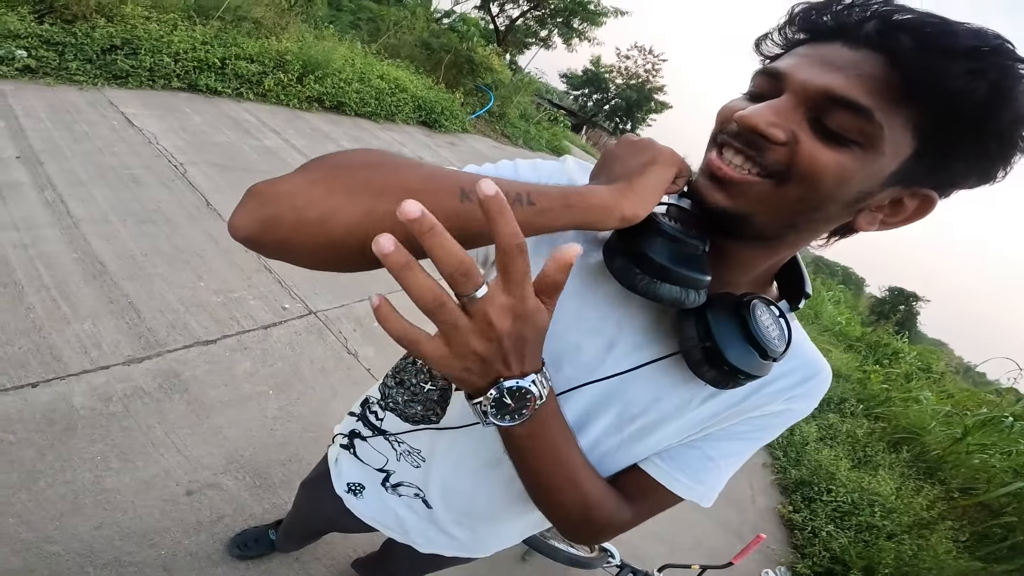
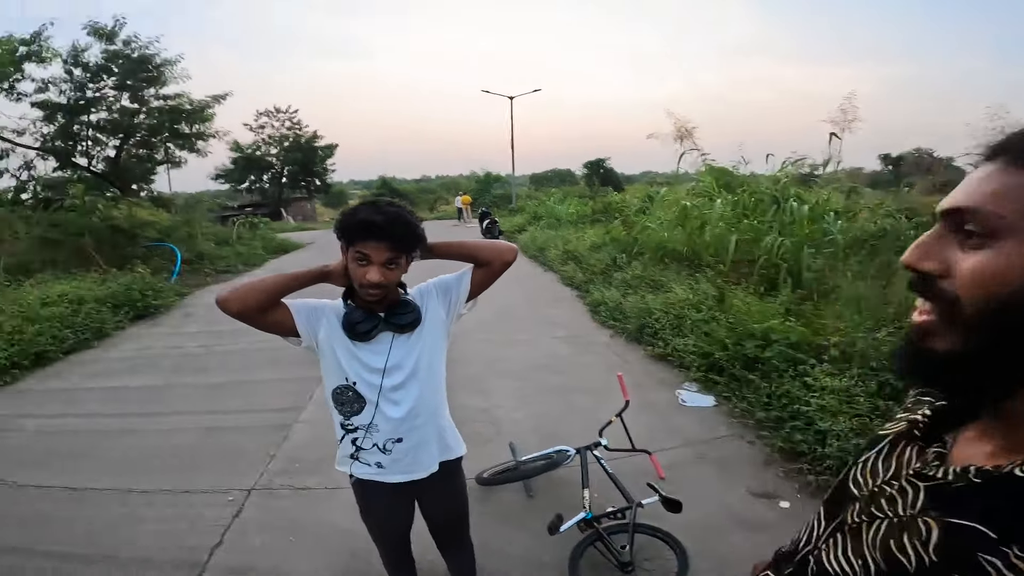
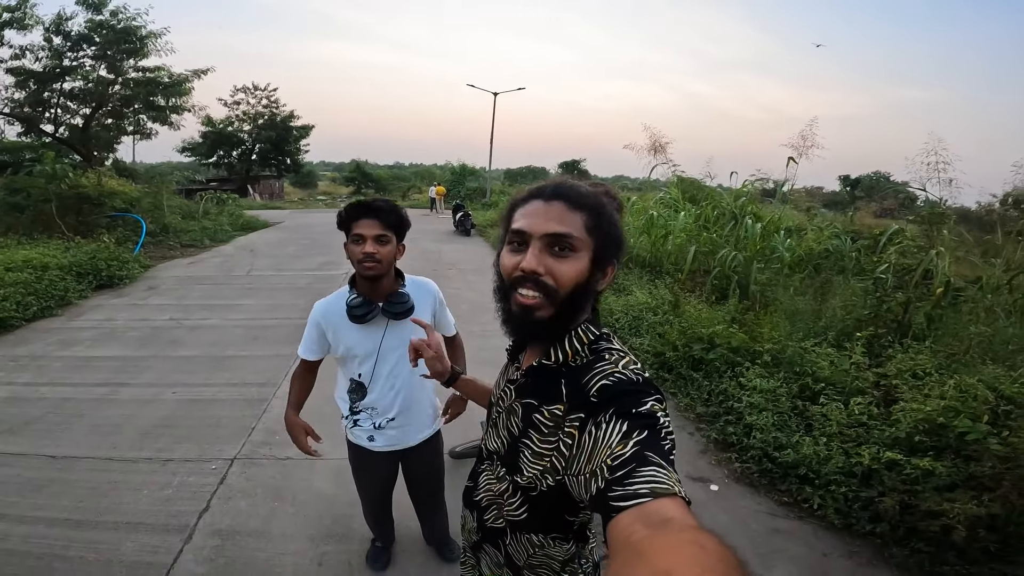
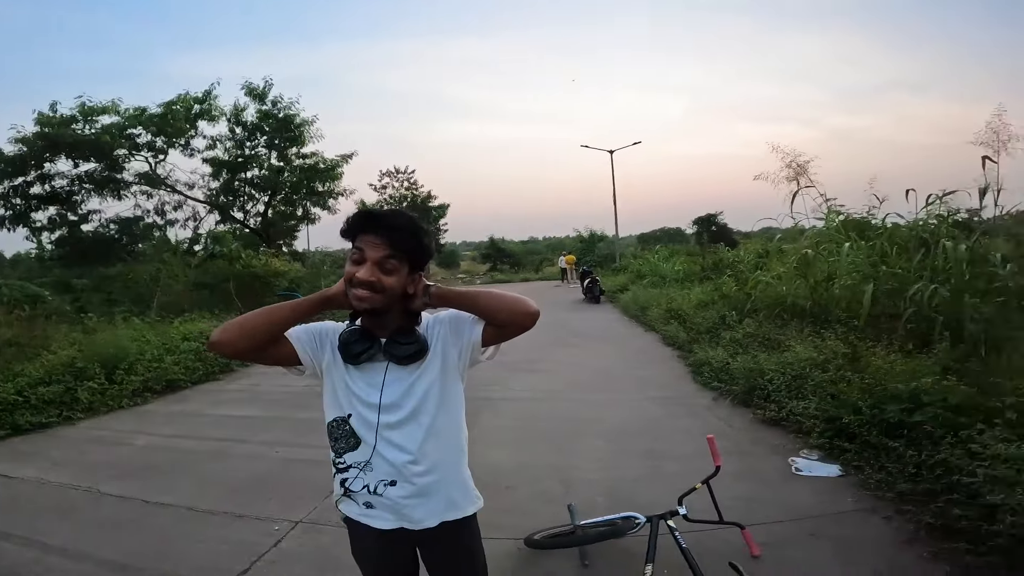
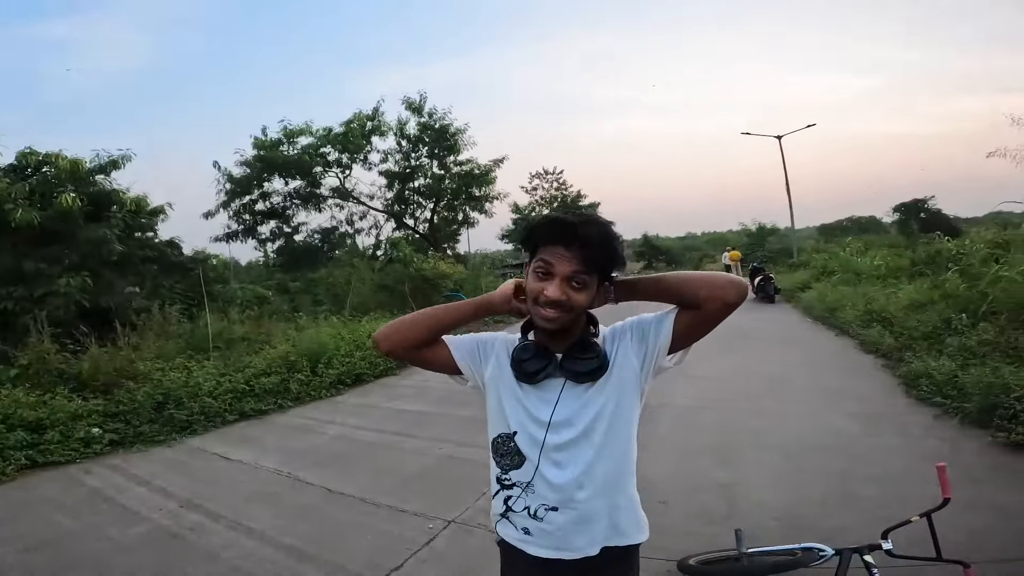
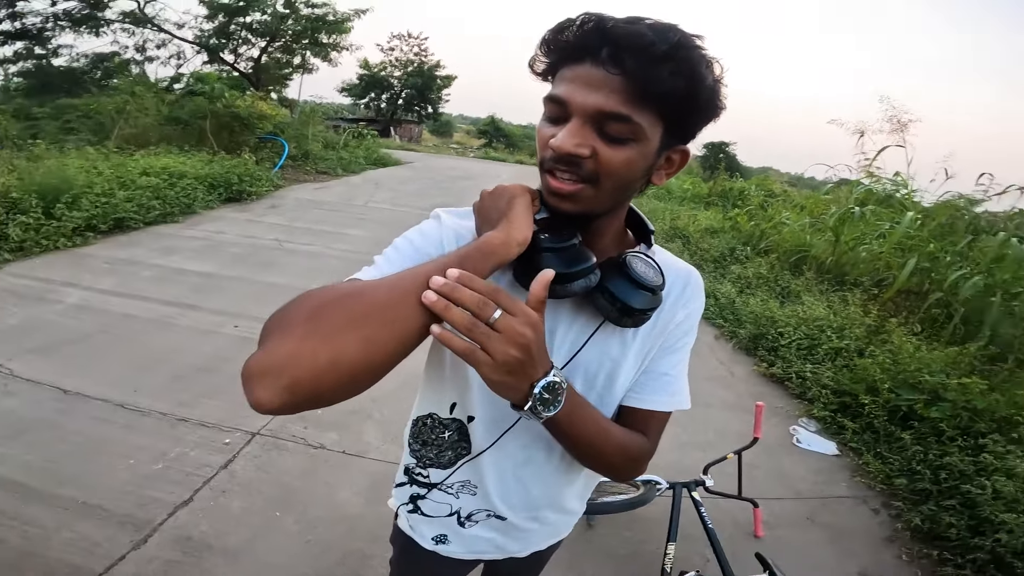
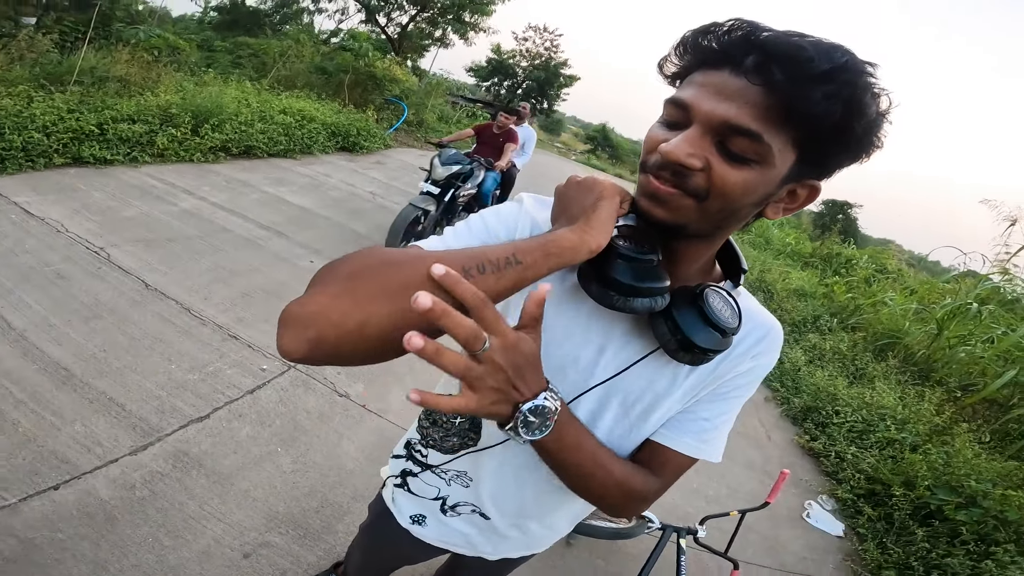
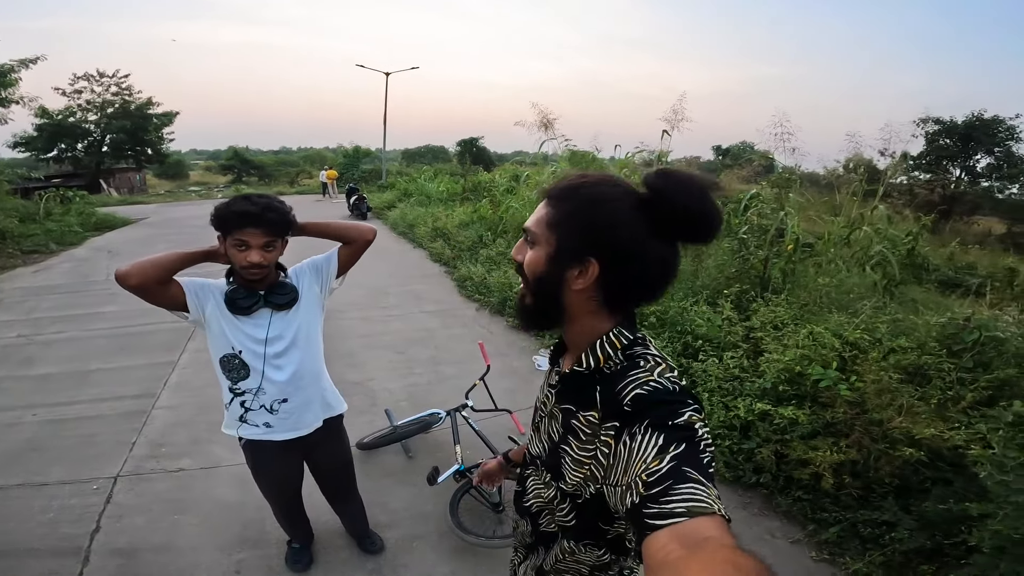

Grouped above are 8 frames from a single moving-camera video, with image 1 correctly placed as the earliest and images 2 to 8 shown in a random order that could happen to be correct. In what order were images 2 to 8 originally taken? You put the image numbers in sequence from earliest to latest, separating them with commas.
7, 6, 3, 8, 2, 5, 4
